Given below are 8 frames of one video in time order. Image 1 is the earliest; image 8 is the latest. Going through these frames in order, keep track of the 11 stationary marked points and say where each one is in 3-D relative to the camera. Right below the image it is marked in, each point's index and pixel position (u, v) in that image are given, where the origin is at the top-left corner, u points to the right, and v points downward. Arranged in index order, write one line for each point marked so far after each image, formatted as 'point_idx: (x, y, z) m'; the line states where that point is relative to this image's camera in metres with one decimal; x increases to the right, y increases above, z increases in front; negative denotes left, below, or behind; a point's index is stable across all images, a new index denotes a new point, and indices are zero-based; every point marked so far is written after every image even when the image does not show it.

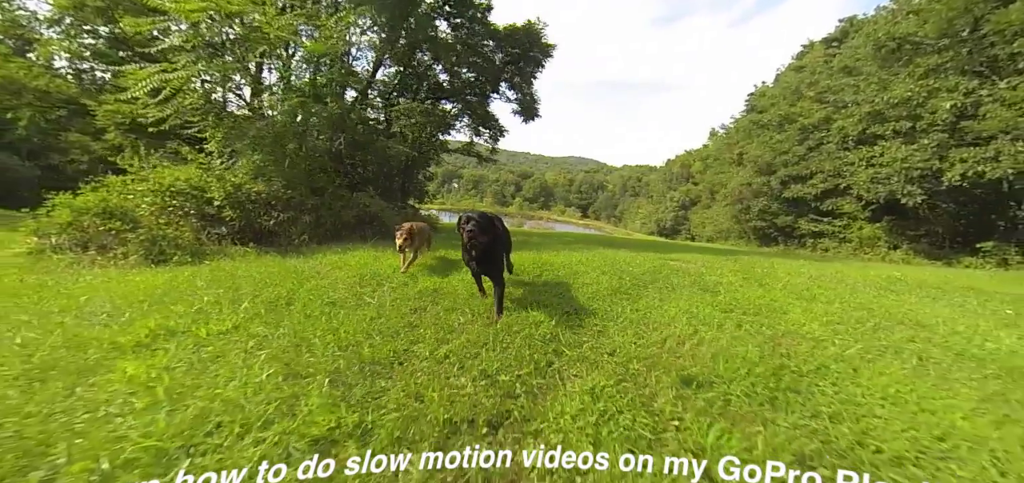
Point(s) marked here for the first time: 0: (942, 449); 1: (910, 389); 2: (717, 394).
0: (+1.8, -0.9, +1.5) m
1: (+2.2, -0.8, +2.0) m
2: (+1.1, -0.8, +2.0) m
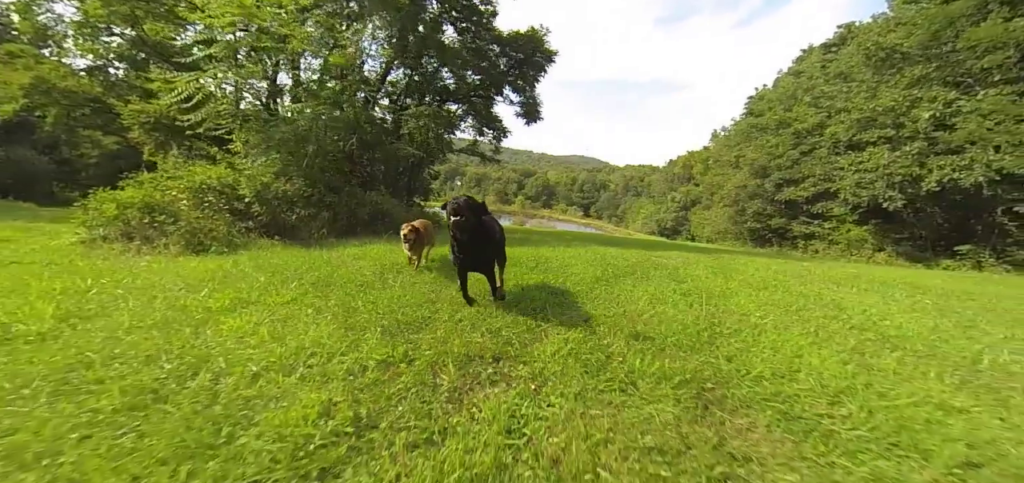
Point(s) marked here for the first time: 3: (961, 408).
0: (+1.8, -0.8, +2.3) m
1: (+2.1, -0.8, +2.8) m
2: (+1.1, -0.8, +2.8) m
3: (+2.4, -0.9, +2.0) m
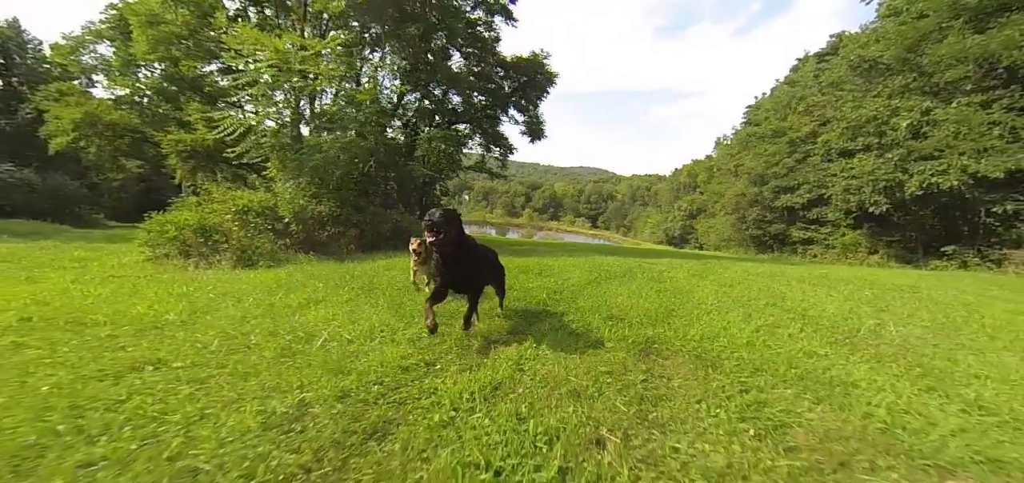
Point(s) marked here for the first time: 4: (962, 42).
0: (+1.8, -0.9, +3.3) m
1: (+2.2, -0.8, +3.8) m
2: (+1.1, -0.8, +3.8) m
3: (+2.5, -0.9, +3.0) m
4: (+14.0, +6.2, +11.8) m
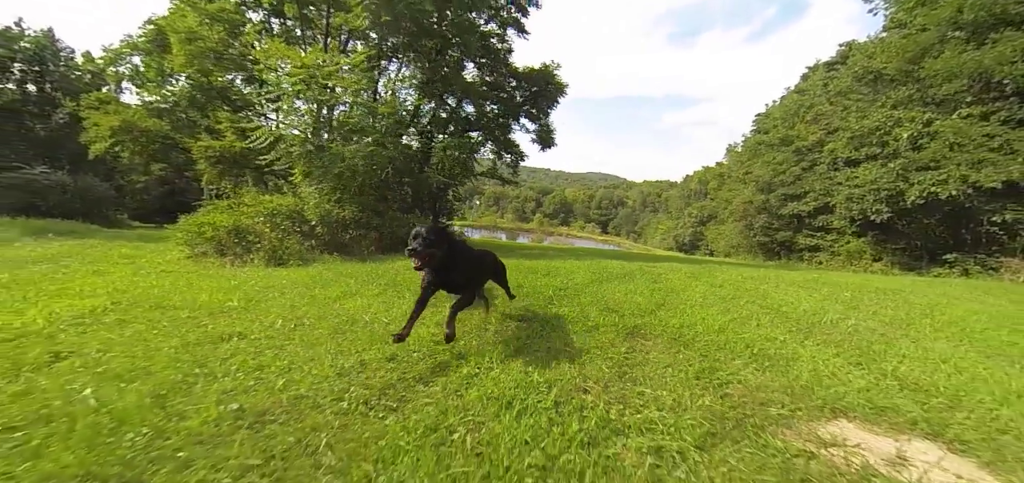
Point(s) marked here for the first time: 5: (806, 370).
0: (+1.9, -0.9, +3.9) m
1: (+2.3, -0.8, +4.4) m
2: (+1.2, -0.8, +4.4) m
3: (+2.6, -0.9, +3.6) m
4: (+14.4, +6.0, +12.2) m
5: (+2.2, -1.0, +2.8) m
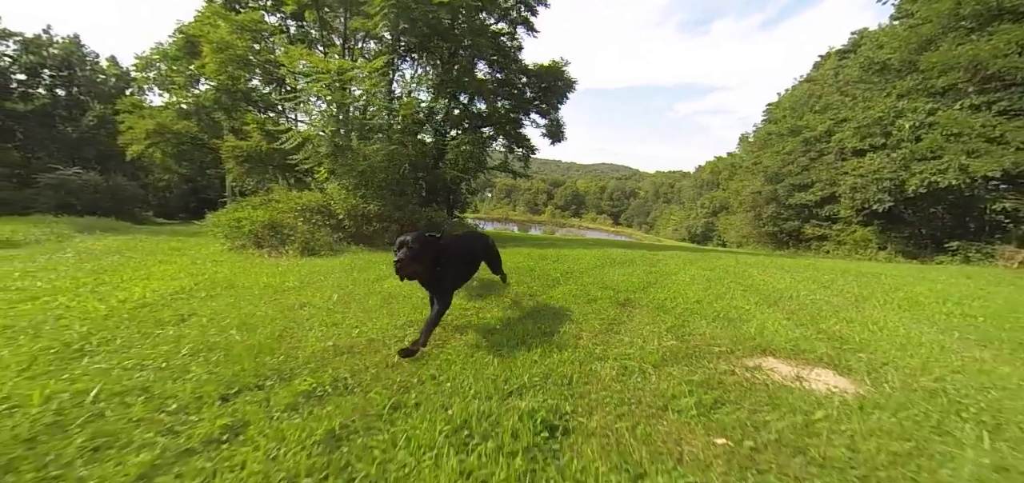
0: (+2.1, -0.7, +4.7) m
1: (+2.5, -0.7, +5.2) m
2: (+1.4, -0.7, +5.2) m
3: (+2.7, -0.8, +4.3) m
4: (+14.7, +6.4, +12.5) m
5: (+2.3, -0.8, +3.6) m
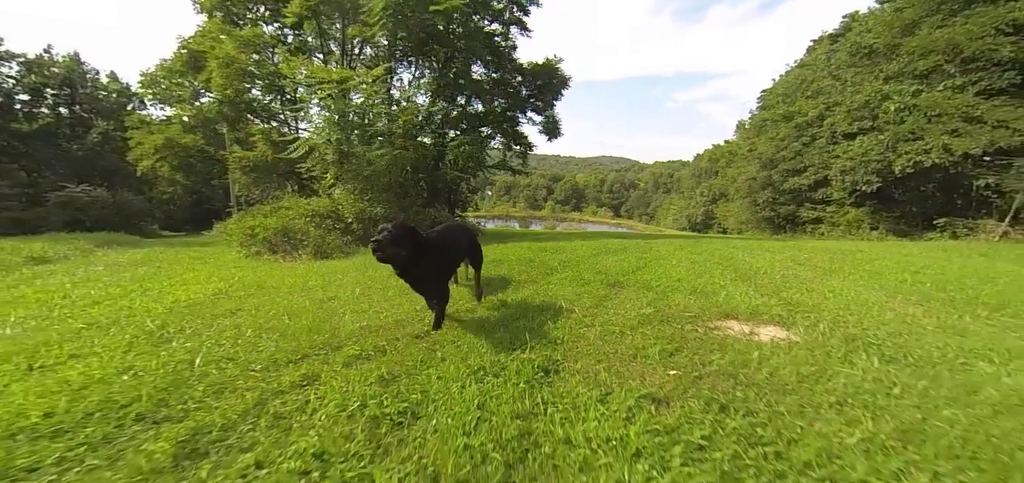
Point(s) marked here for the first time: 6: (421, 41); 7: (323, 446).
0: (+2.1, -0.5, +5.3) m
1: (+2.5, -0.5, +5.7) m
2: (+1.4, -0.5, +5.8) m
3: (+2.7, -0.5, +4.9) m
4: (+14.5, +7.2, +12.9) m
5: (+2.4, -0.6, +4.1) m
6: (-4.0, +8.8, +16.4) m
7: (-0.8, -0.8, +1.6) m
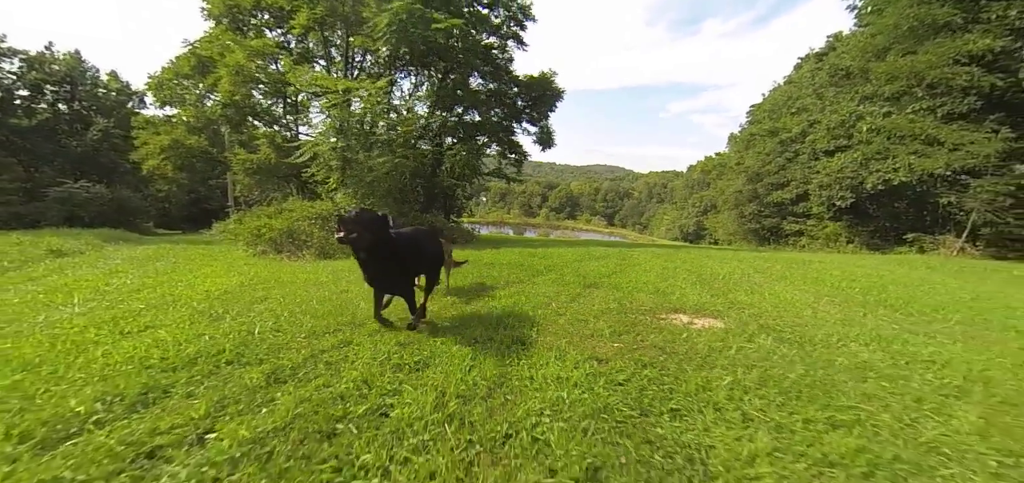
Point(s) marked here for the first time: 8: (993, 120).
0: (+1.9, -0.6, +6.0) m
1: (+2.4, -0.6, +6.5) m
2: (+1.3, -0.6, +6.5) m
3: (+2.6, -0.7, +5.6) m
4: (+14.4, +6.6, +13.9) m
5: (+2.2, -0.7, +4.9) m
6: (-4.1, +8.6, +17.3) m
7: (-0.9, -0.8, +2.3) m
8: (+17.1, +4.3, +13.3) m
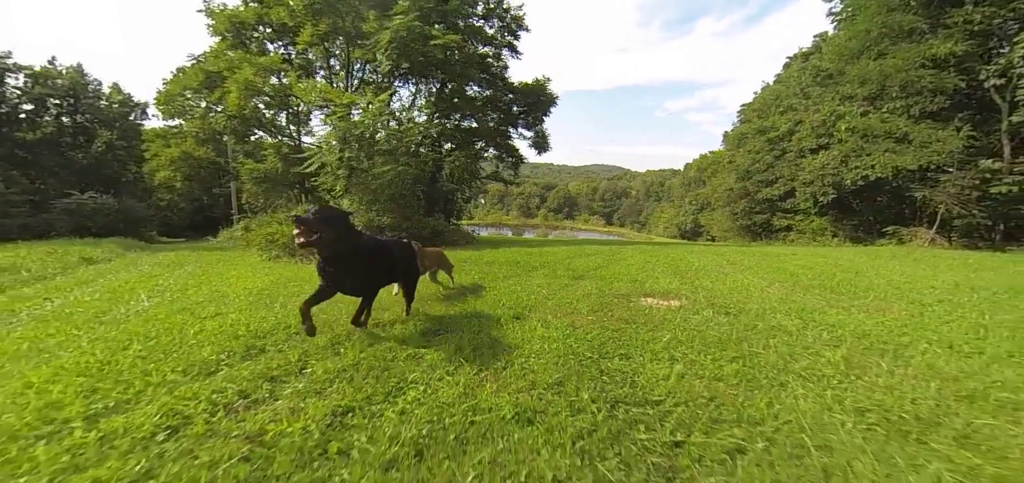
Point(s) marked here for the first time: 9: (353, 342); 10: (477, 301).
0: (+1.9, -0.6, +6.9) m
1: (+2.3, -0.5, +7.3) m
2: (+1.3, -0.6, +7.4) m
3: (+2.5, -0.6, +6.5) m
4: (+14.2, +6.9, +14.8) m
5: (+2.2, -0.7, +5.8) m
6: (-4.3, +8.5, +18.1) m
7: (-0.9, -0.8, +3.2) m
8: (+17.0, +4.6, +14.1) m
9: (-1.3, -0.8, +3.1) m
10: (-0.5, -0.8, +5.3) m
